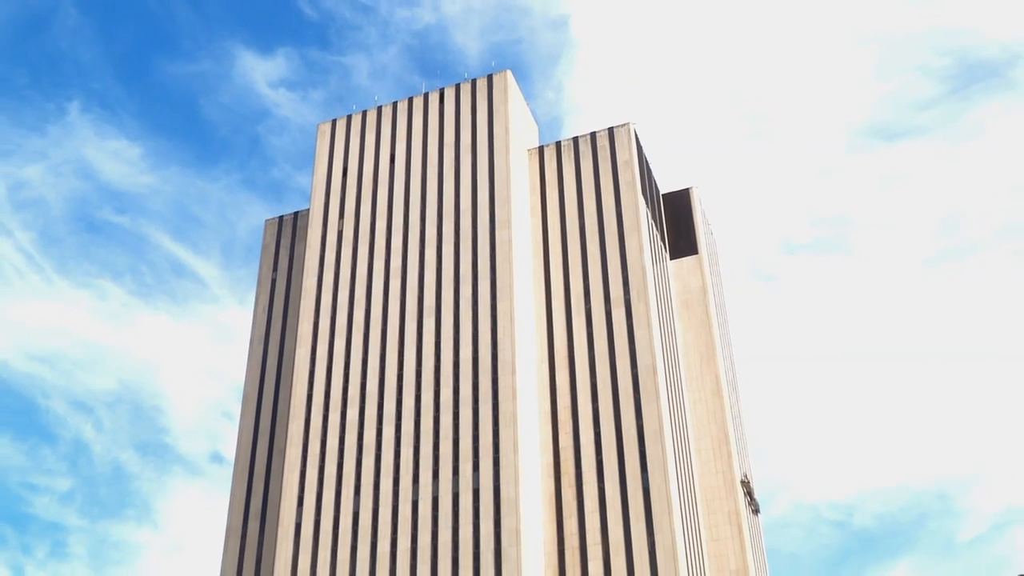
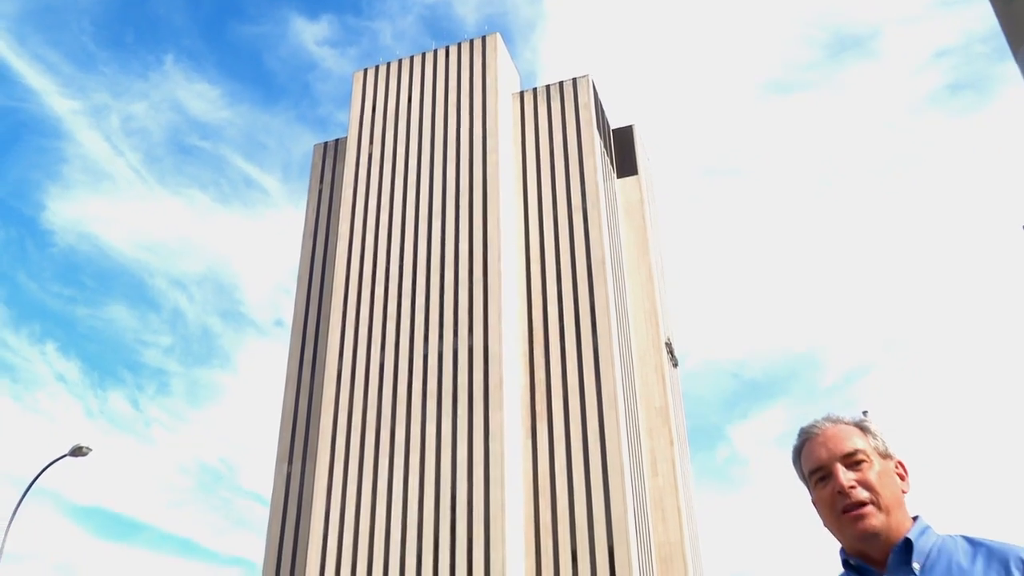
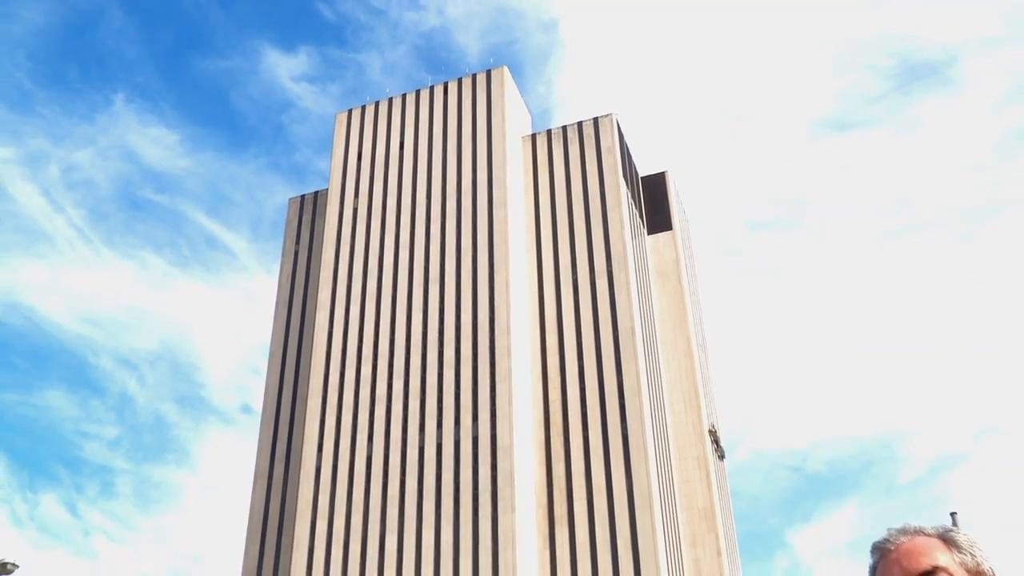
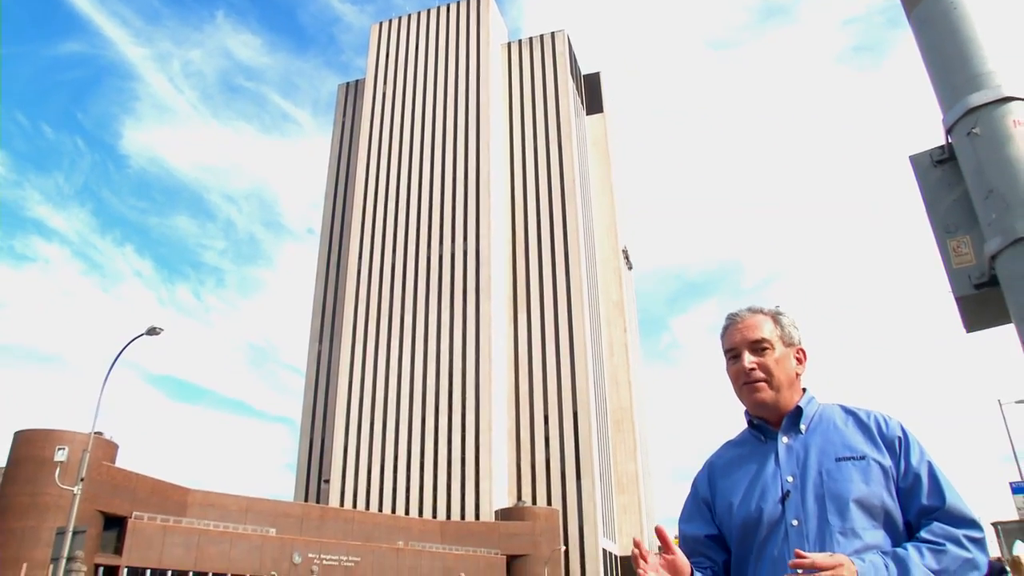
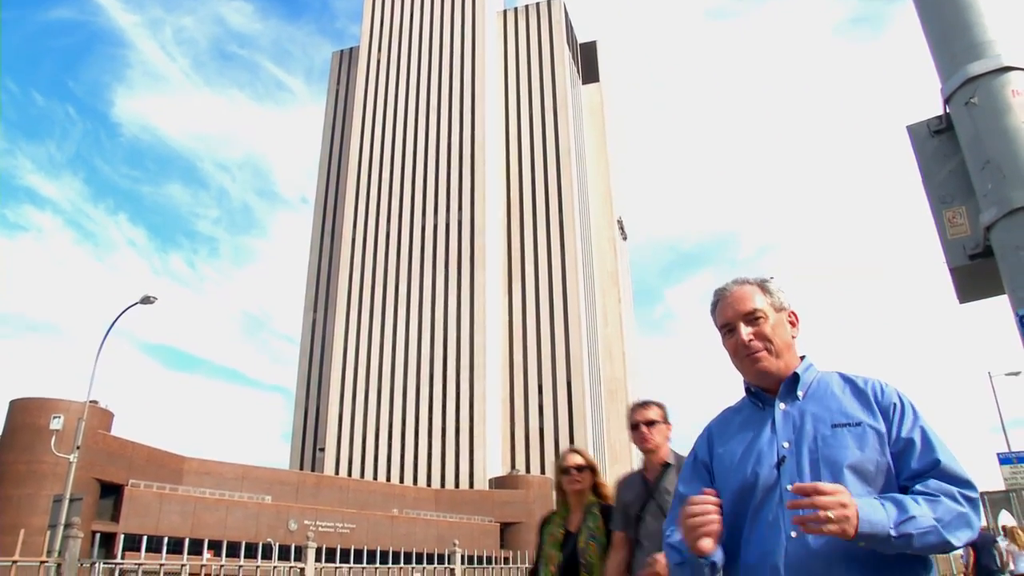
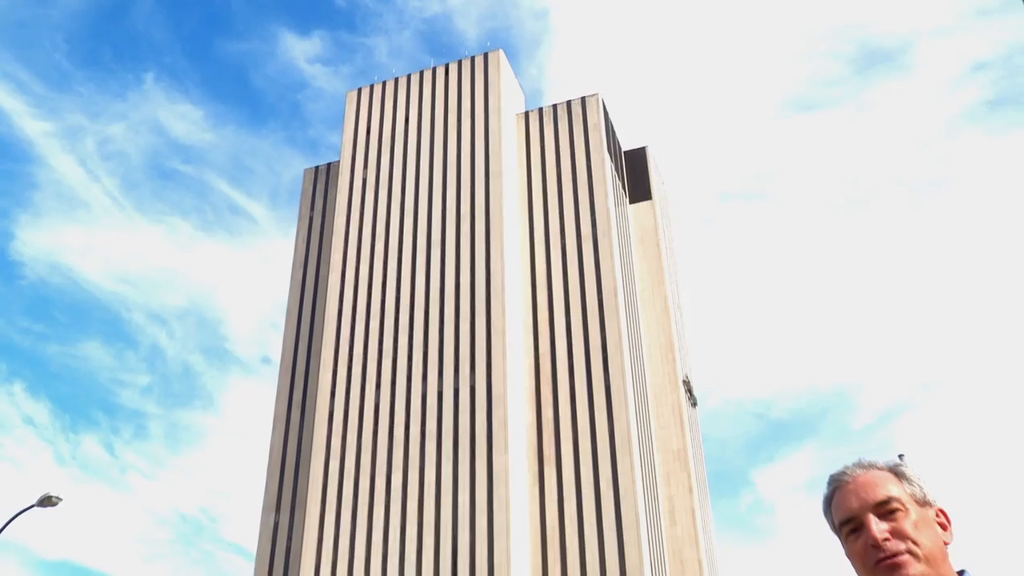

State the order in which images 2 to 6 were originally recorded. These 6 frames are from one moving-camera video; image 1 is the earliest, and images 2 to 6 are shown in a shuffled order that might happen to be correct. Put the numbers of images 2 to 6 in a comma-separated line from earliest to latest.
3, 6, 2, 4, 5
